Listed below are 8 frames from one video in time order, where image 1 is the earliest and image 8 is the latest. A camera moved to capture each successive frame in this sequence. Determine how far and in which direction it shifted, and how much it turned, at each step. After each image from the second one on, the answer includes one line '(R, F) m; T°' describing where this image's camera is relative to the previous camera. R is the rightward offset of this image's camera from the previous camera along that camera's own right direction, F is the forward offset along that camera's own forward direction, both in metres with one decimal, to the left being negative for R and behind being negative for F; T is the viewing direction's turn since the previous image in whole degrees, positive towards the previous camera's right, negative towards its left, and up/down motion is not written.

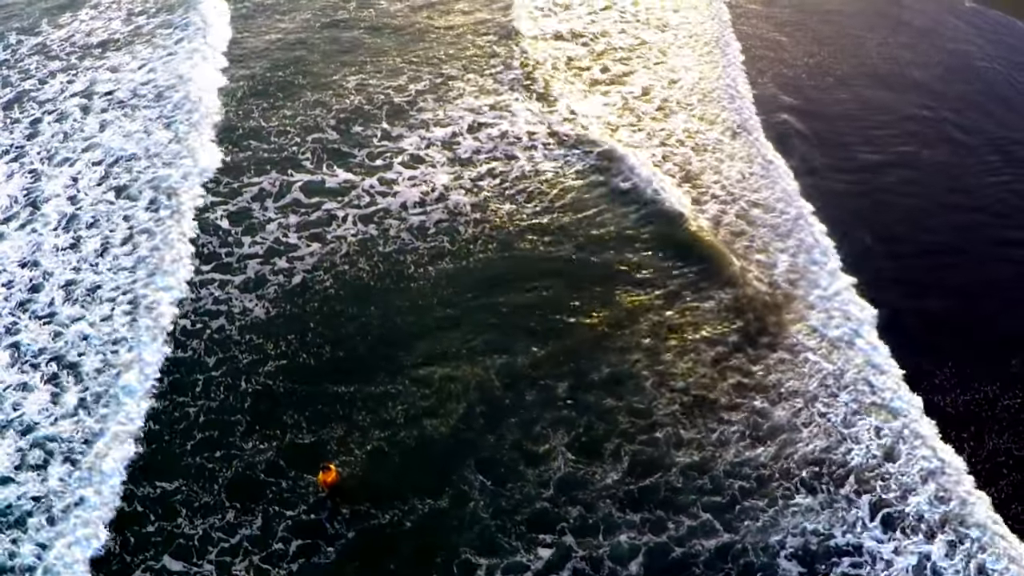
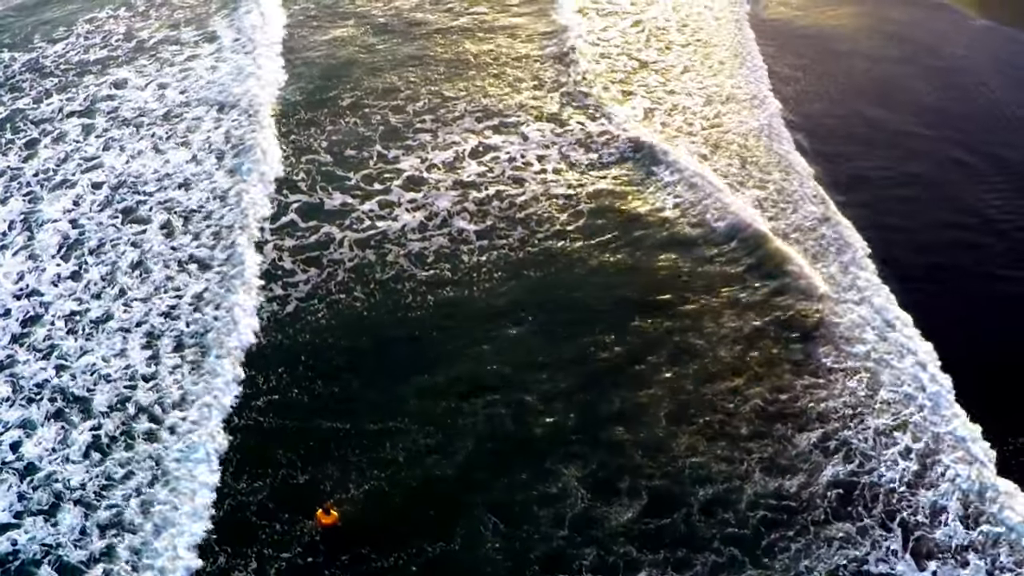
(-1.4, +1.3) m; +2°
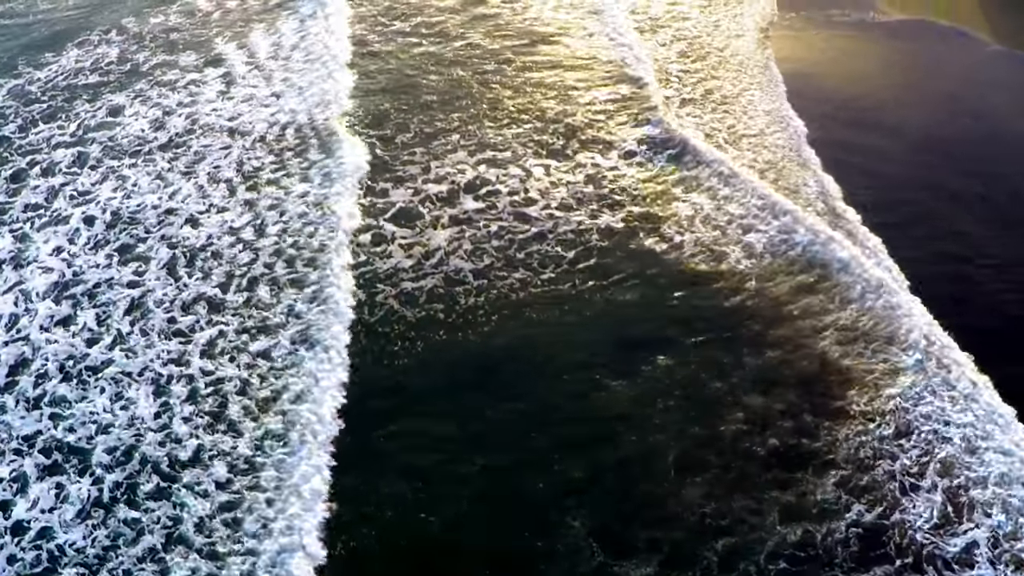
(-1.6, +1.6) m; +3°
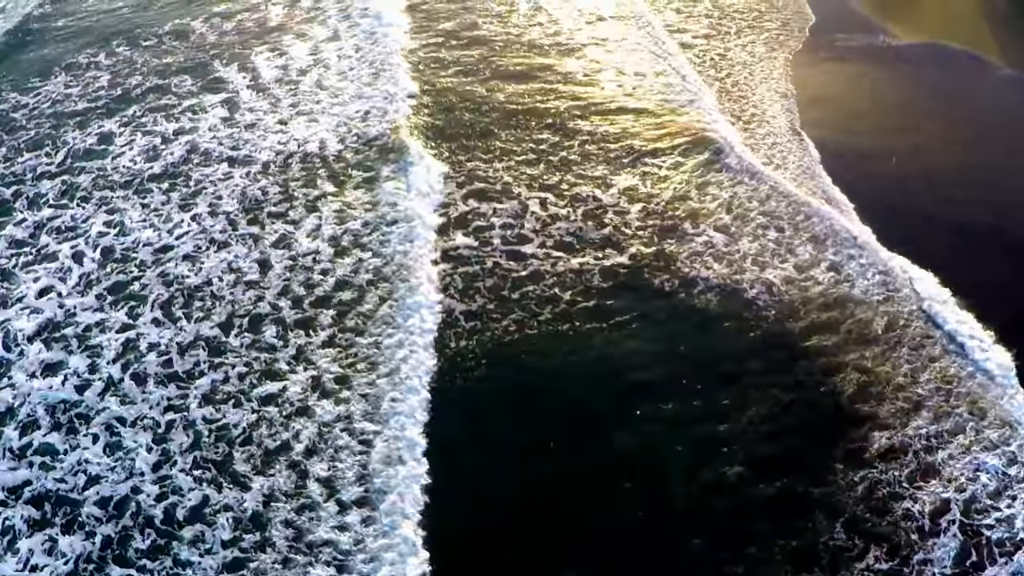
(-1.0, +1.1) m; +2°
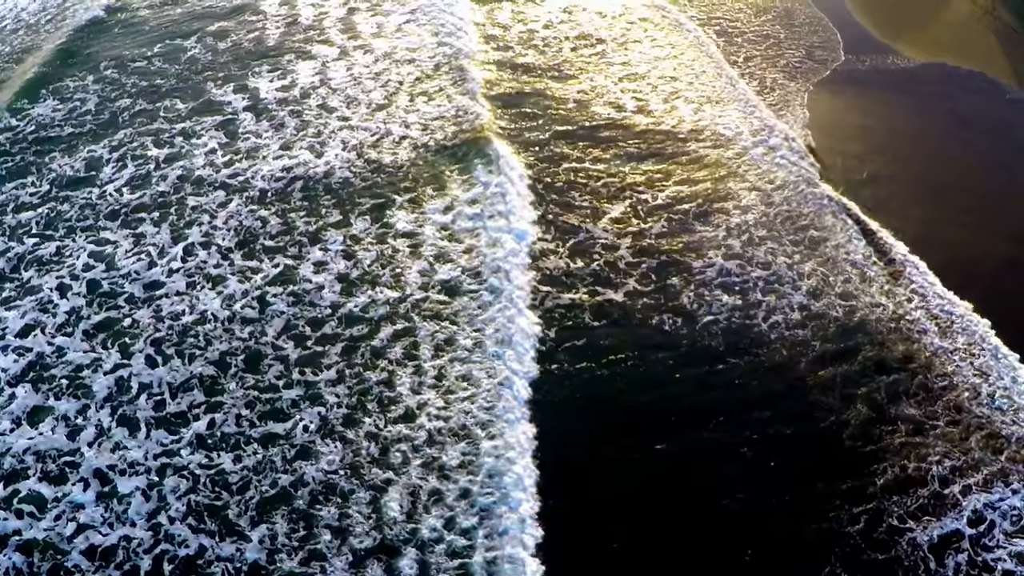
(-0.5, +0.8) m; +1°
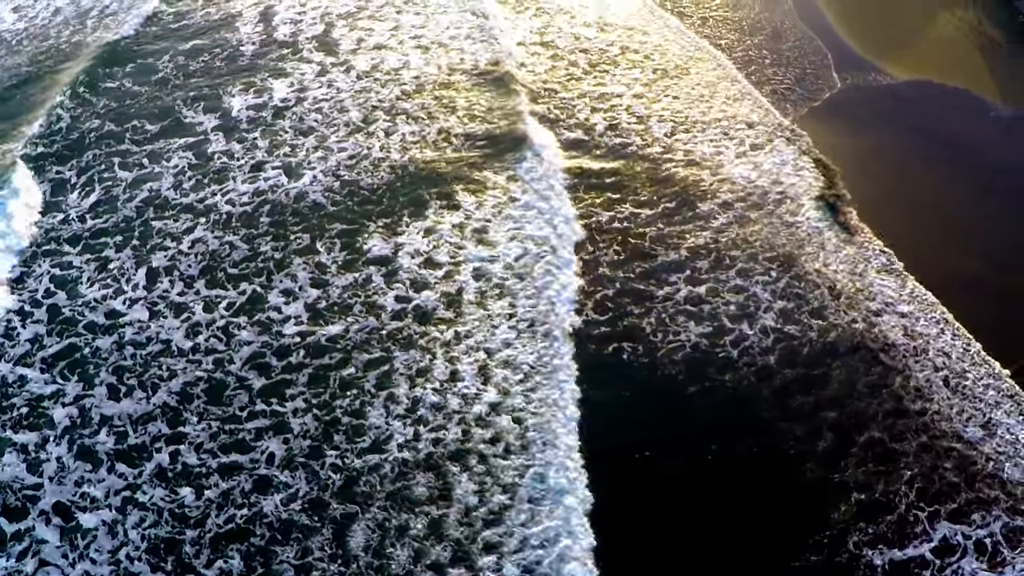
(+0.3, +0.4) m; 0°
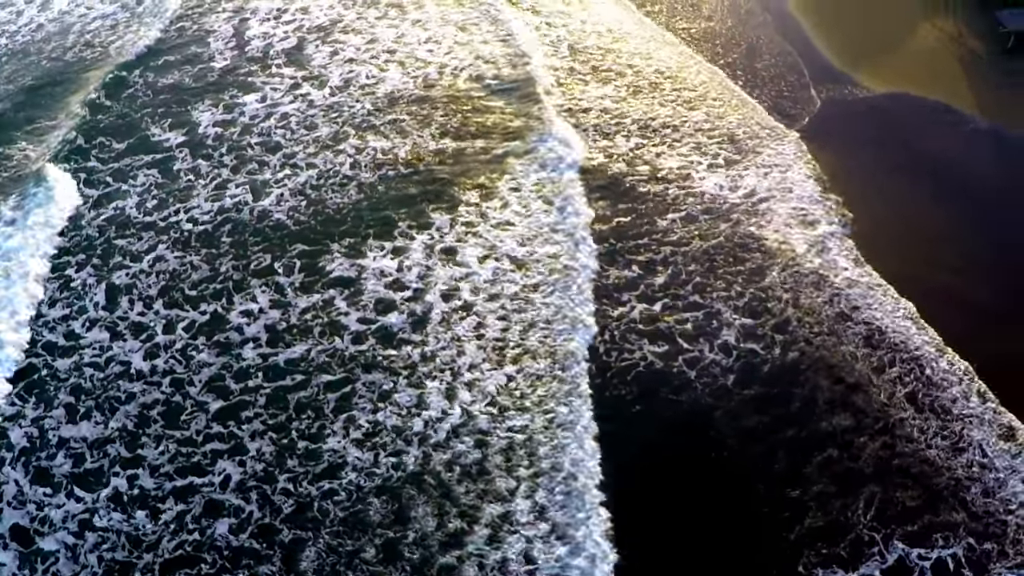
(+0.6, +0.2) m; 0°
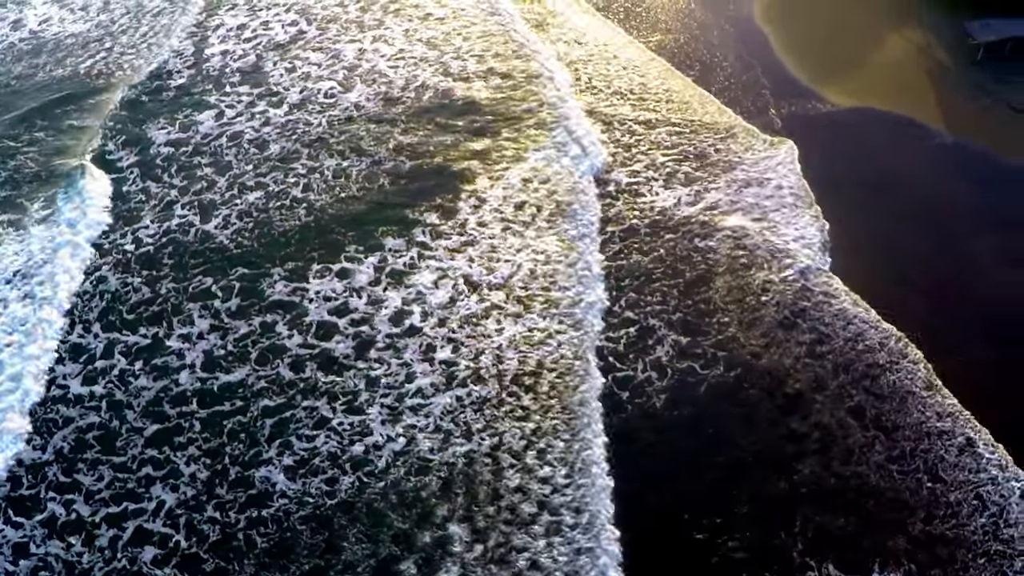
(+1.0, +0.1) m; -1°
